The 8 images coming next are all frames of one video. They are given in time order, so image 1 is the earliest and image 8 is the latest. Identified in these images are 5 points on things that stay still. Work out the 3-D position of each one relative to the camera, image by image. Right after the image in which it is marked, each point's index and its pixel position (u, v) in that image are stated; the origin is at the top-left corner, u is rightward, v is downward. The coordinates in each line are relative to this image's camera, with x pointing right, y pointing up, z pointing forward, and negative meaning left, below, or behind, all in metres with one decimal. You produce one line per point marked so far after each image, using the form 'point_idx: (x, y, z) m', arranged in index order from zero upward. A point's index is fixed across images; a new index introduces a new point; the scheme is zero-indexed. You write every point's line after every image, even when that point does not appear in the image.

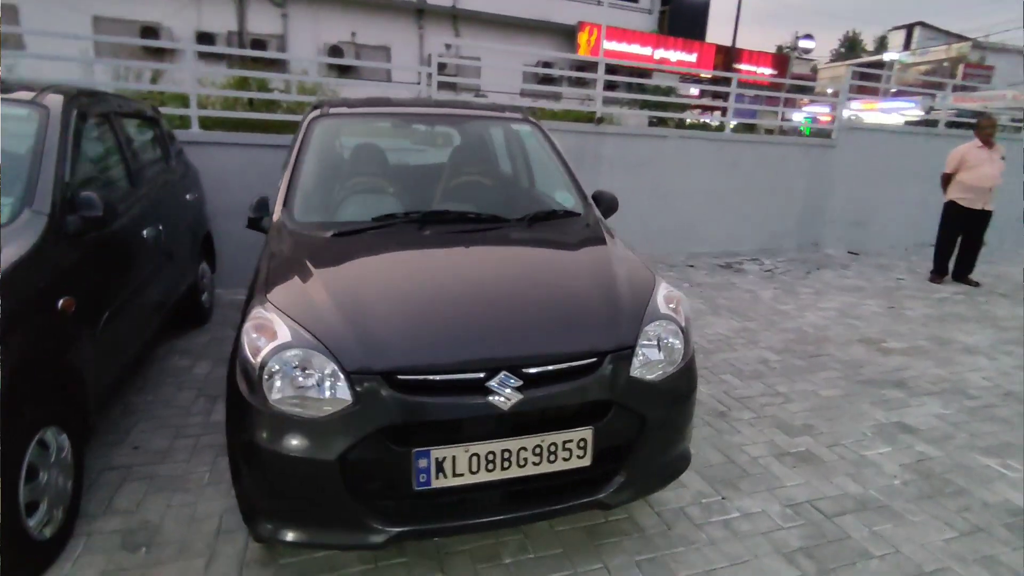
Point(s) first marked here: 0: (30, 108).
0: (-2.6, +0.9, +2.9) m
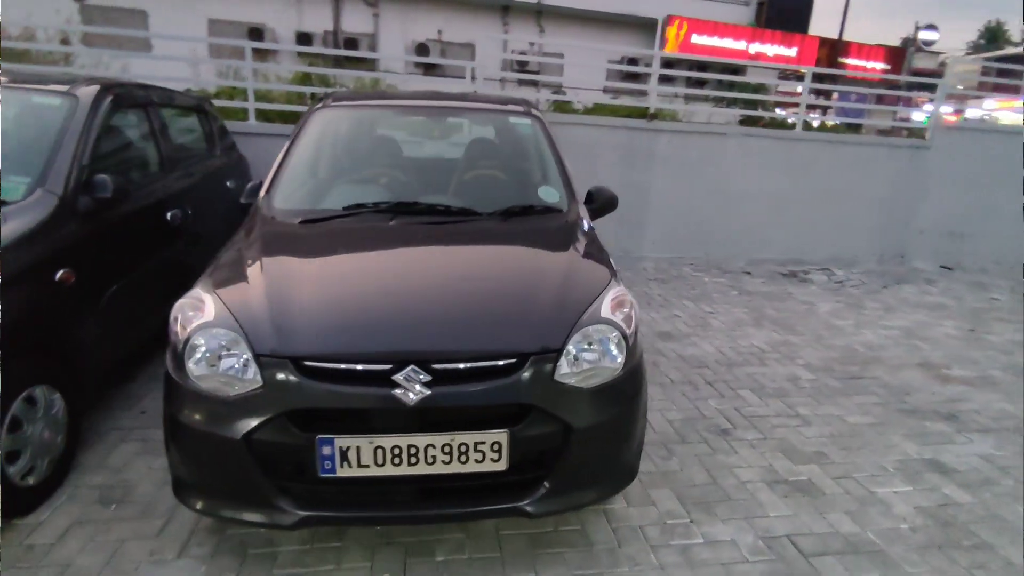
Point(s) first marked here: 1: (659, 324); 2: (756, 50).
0: (-2.6, +1.1, +3.2) m
1: (+1.4, -0.4, +5.4) m
2: (+7.8, +7.7, +17.8) m
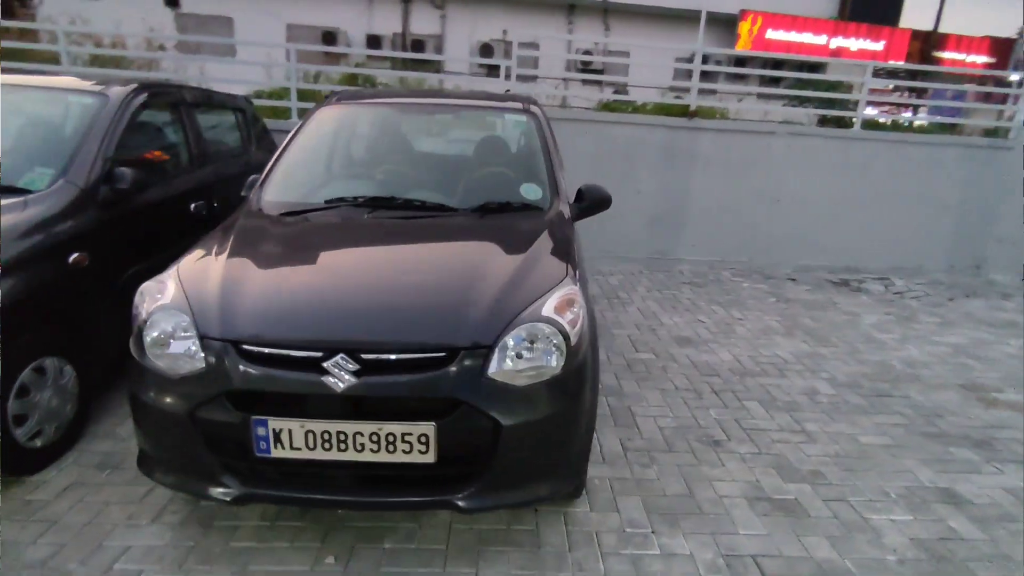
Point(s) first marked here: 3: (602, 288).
0: (-2.7, +1.2, +3.5) m
1: (+1.6, -0.4, +5.2) m
2: (+9.6, +7.4, +16.7) m
3: (+1.0, 0.0, +6.5) m
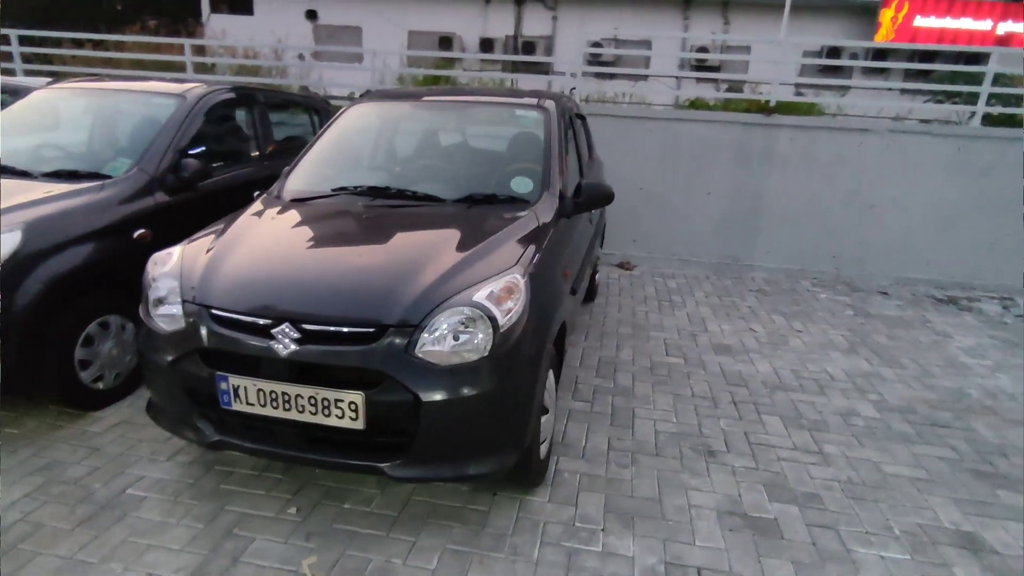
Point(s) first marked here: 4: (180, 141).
0: (-2.5, +1.4, +4.1) m
1: (+1.9, -0.4, +5.0) m
2: (+12.5, +6.8, +14.6) m
3: (+1.7, 0.0, +6.3) m
4: (-2.4, +1.1, +3.9) m
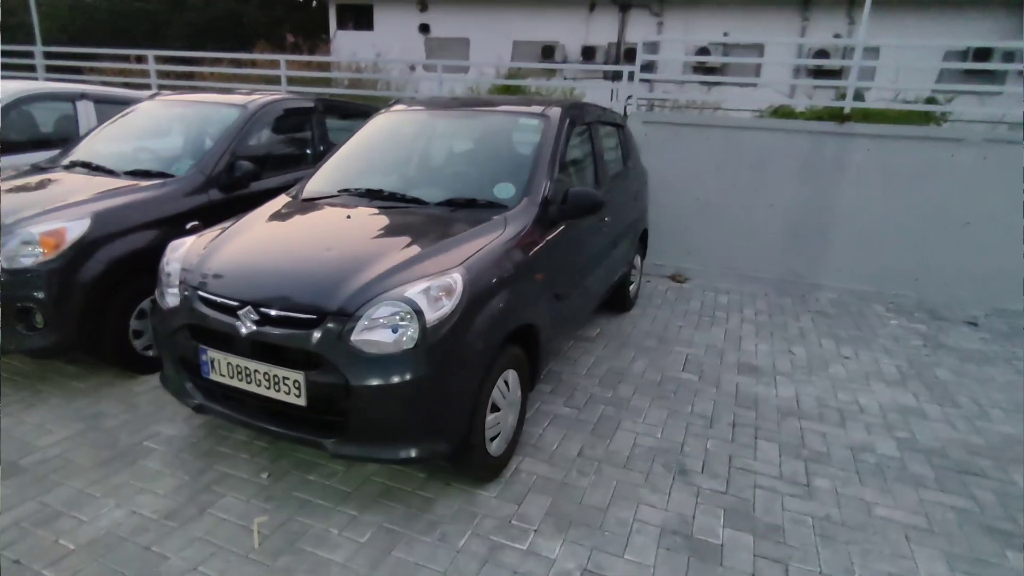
0: (-2.3, +1.5, +4.7) m
1: (+2.0, -0.6, +4.7) m
2: (+14.7, +5.9, +12.2) m
3: (+2.1, -0.2, +6.1) m
4: (-2.2, +1.2, +4.5) m
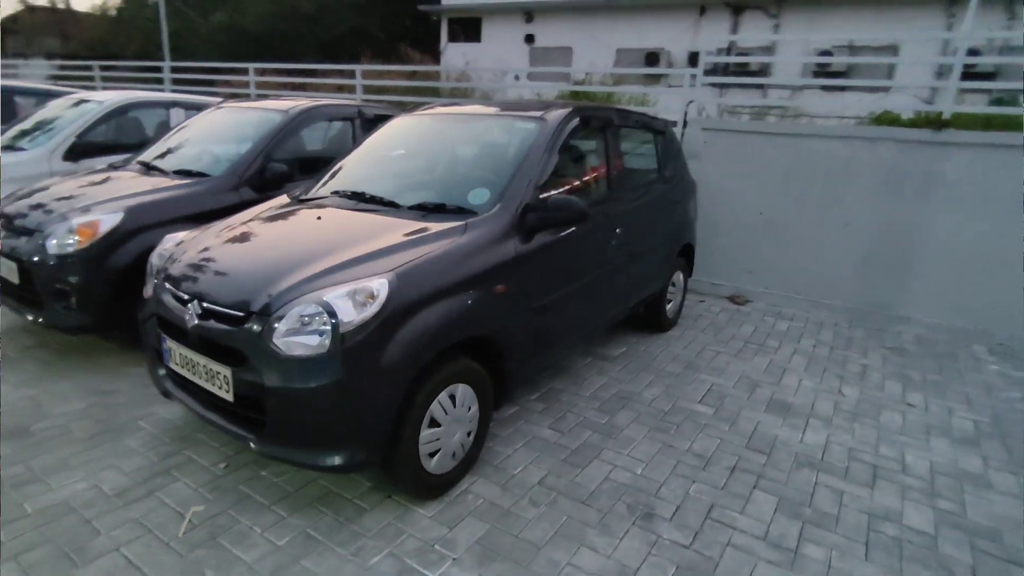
0: (-2.1, +1.5, +5.0) m
1: (+2.1, -0.8, +4.1) m
2: (+16.3, +4.8, +9.2) m
3: (+2.4, -0.4, +5.5) m
4: (-2.0, +1.2, +4.7) m
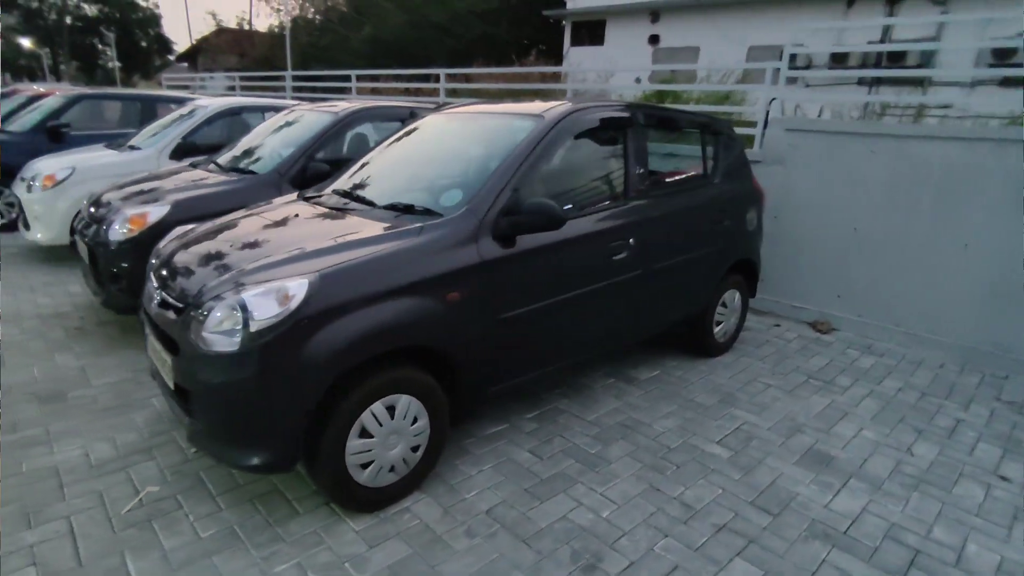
0: (-1.7, +1.6, +5.2) m
1: (+2.0, -1.0, +3.4) m
2: (+17.3, +3.7, +5.3) m
3: (+2.7, -0.6, +4.7) m
4: (-1.7, +1.2, +4.9) m
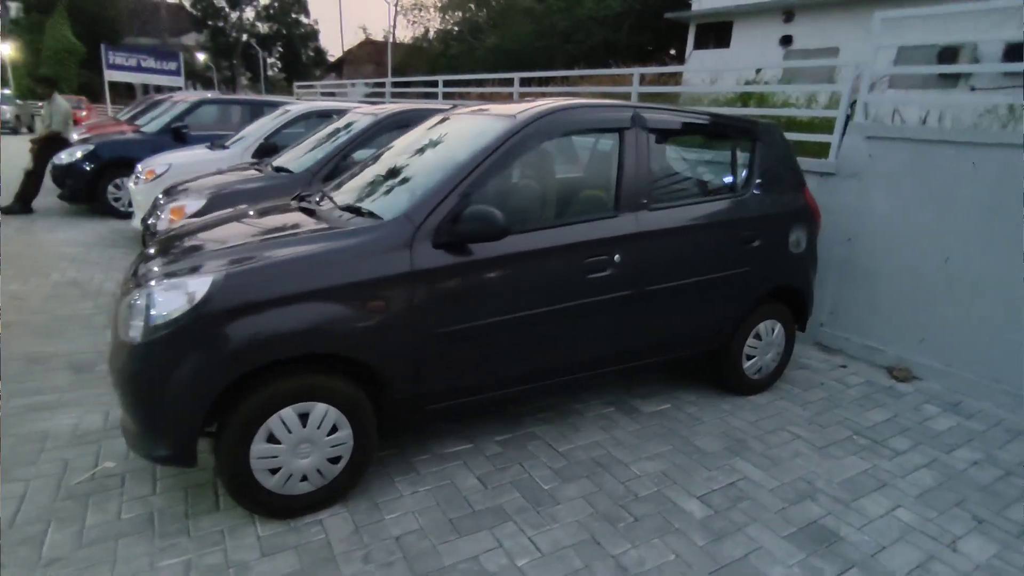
0: (-1.3, +1.6, +5.3) m
1: (+1.7, -1.2, +2.8) m
2: (+17.4, +2.3, +1.4) m
3: (+2.7, -0.9, +3.9) m
4: (-1.4, +1.3, +5.1) m
